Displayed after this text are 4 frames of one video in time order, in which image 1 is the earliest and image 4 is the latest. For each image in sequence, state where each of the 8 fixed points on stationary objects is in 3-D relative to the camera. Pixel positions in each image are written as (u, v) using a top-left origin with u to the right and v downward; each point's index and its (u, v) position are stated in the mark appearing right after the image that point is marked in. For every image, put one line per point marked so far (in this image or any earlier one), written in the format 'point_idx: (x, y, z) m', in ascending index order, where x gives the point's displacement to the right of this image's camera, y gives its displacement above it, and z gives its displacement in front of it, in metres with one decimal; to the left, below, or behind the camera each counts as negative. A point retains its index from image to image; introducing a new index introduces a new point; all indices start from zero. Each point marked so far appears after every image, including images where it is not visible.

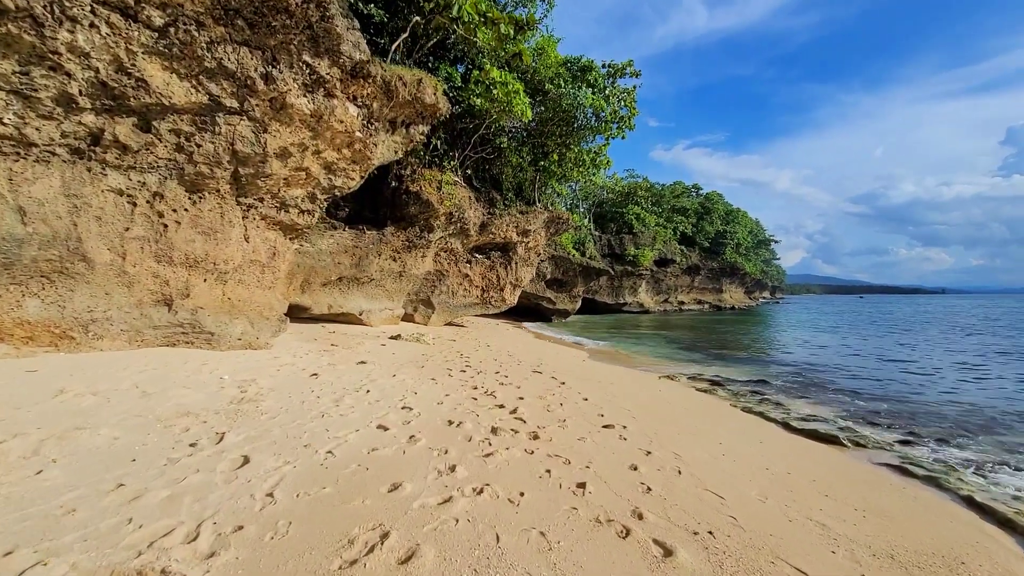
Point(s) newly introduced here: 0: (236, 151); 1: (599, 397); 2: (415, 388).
0: (-3.6, +1.8, +6.3) m
1: (+1.3, -1.6, +7.3) m
2: (-1.2, -1.2, +6.1) m
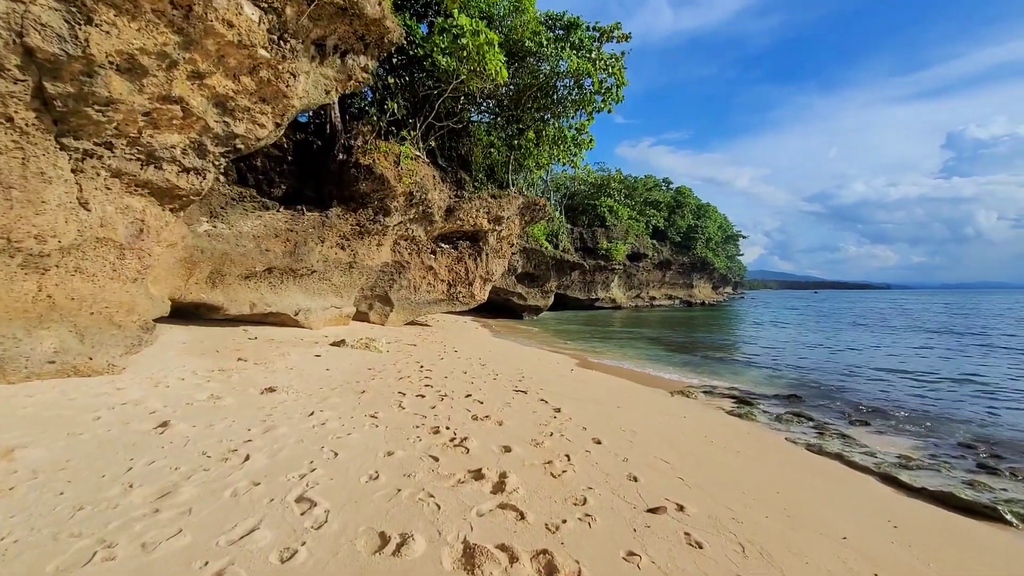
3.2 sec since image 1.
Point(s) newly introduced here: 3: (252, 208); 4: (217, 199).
0: (-3.7, +1.8, +3.8) m
1: (+1.1, -1.5, +5.1) m
2: (-1.4, -1.2, +3.8) m
3: (-5.3, +1.6, +10.1) m
4: (-5.6, +1.7, +9.4) m
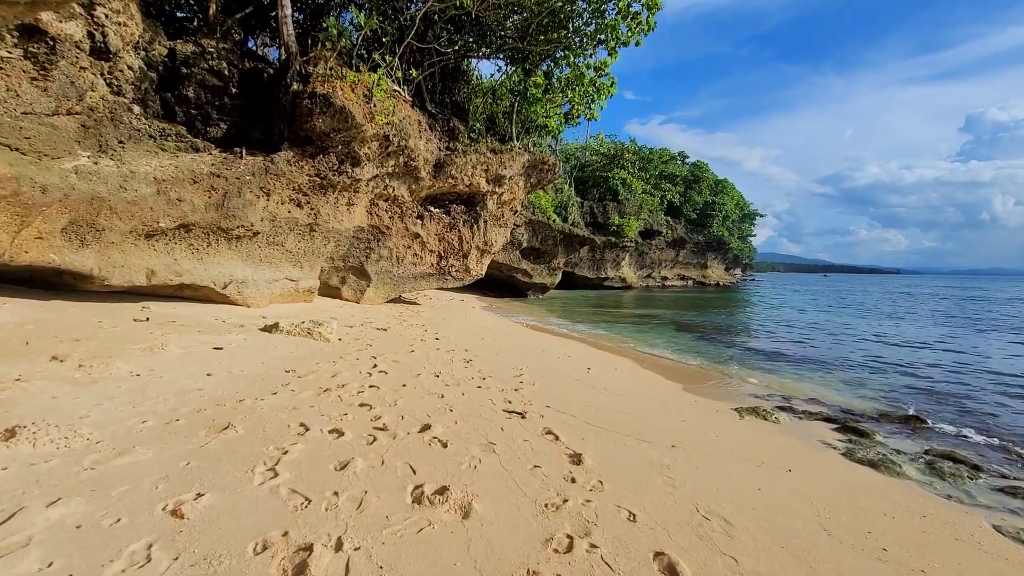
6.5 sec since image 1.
0: (-3.8, +2.1, +1.1) m
1: (+0.9, -1.3, +2.5) m
2: (-1.5, -1.0, +1.2) m
3: (-5.3, +2.2, +7.4) m
4: (-5.6, +2.2, +6.7) m
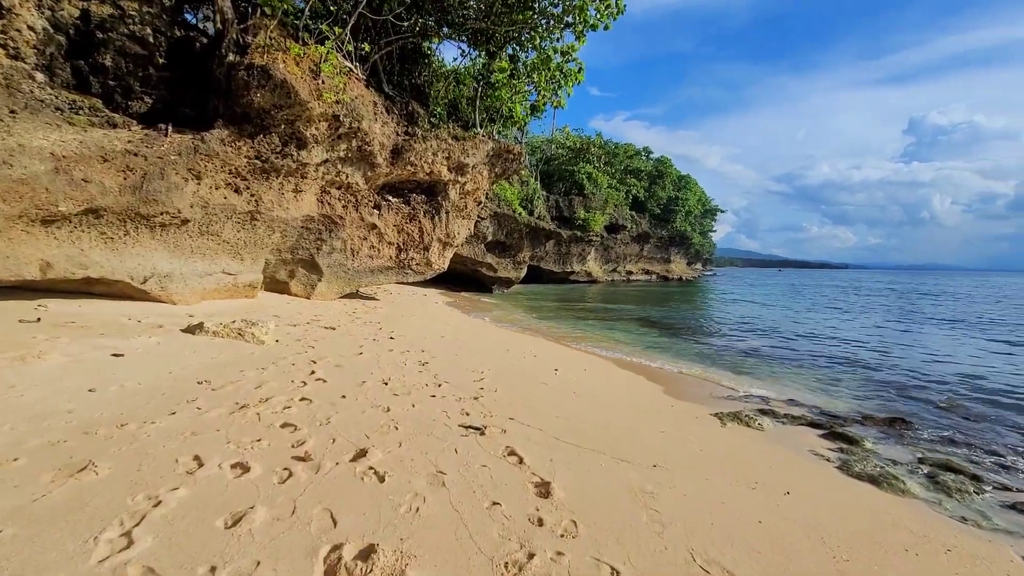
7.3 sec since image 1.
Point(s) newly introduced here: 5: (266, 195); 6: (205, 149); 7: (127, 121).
0: (-3.9, +2.1, +0.2) m
1: (+0.7, -1.3, +2.0) m
2: (-1.6, -1.0, +0.5) m
3: (-5.9, +2.3, +6.3) m
4: (-6.1, +2.3, +5.6) m
5: (-4.6, +1.8, +9.1) m
6: (-5.0, +2.3, +8.0) m
7: (-5.7, +2.5, +7.0) m
